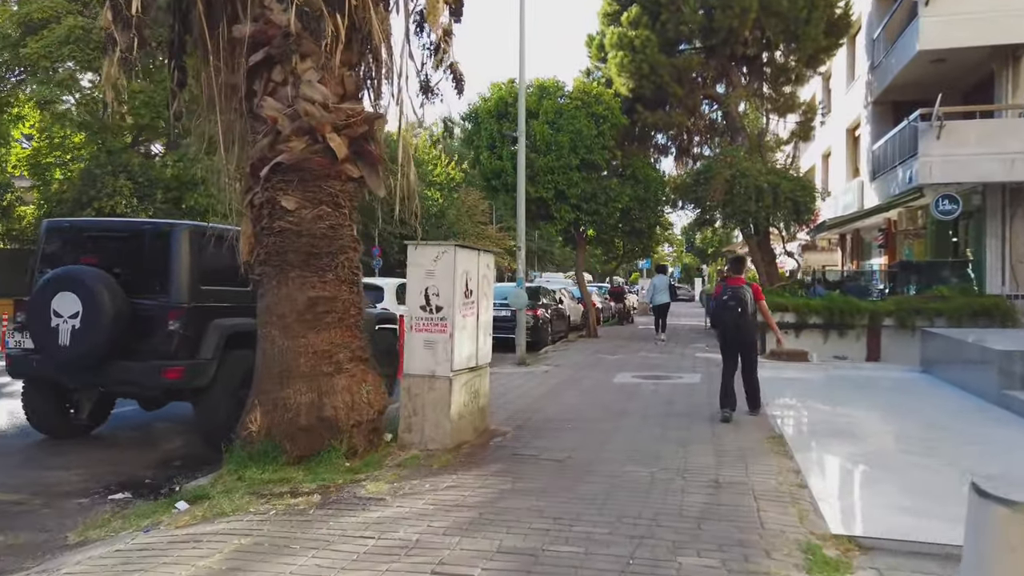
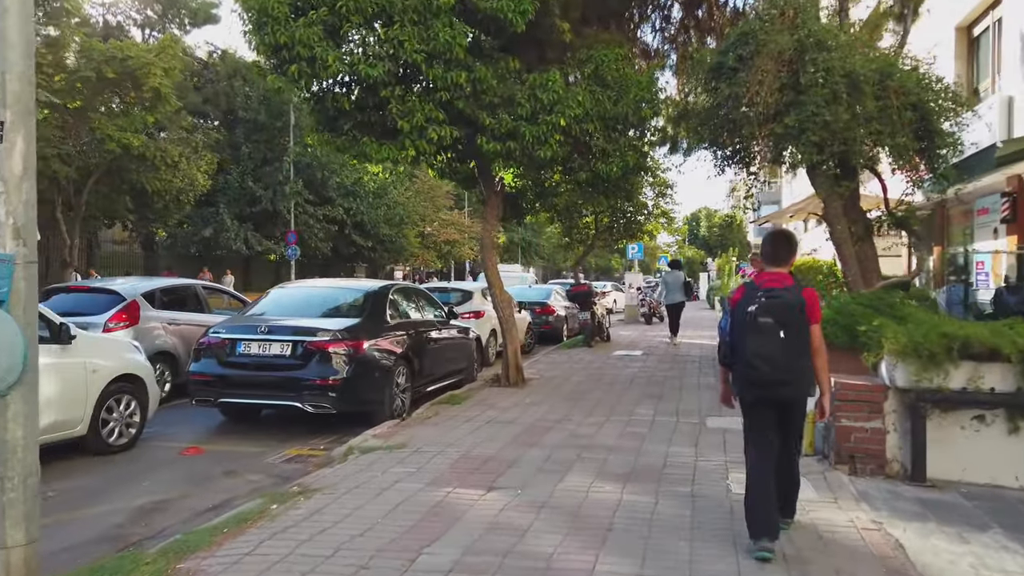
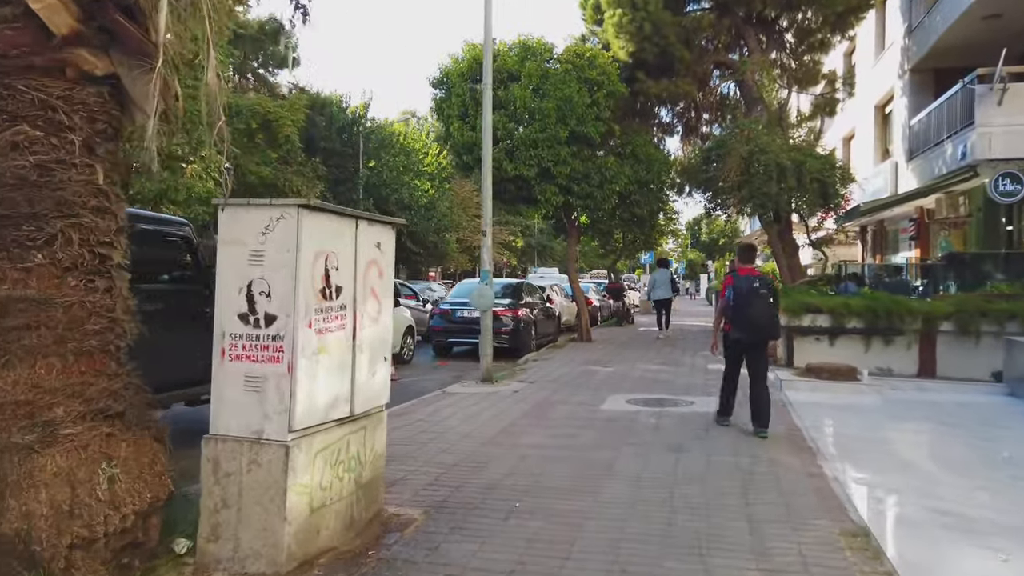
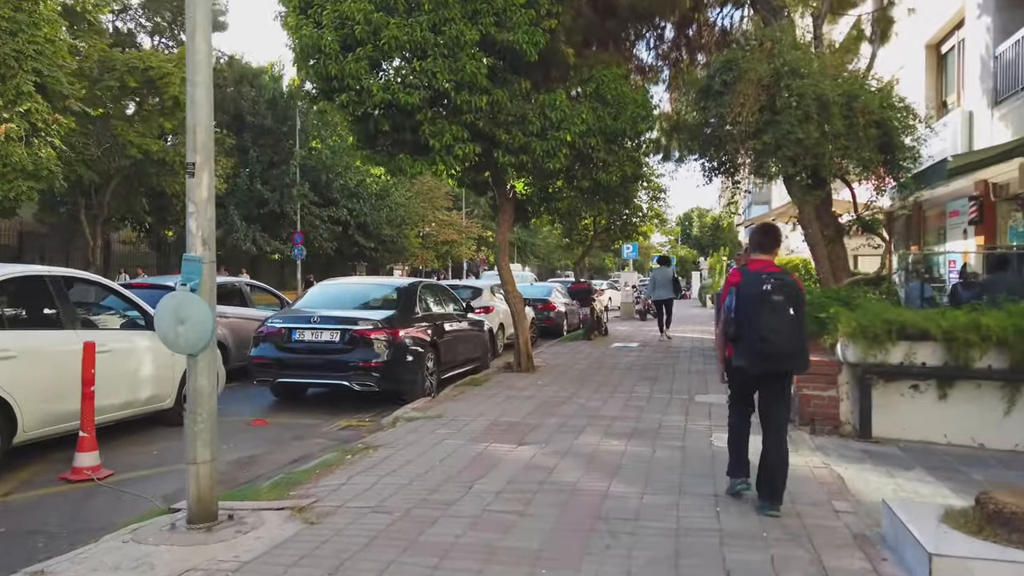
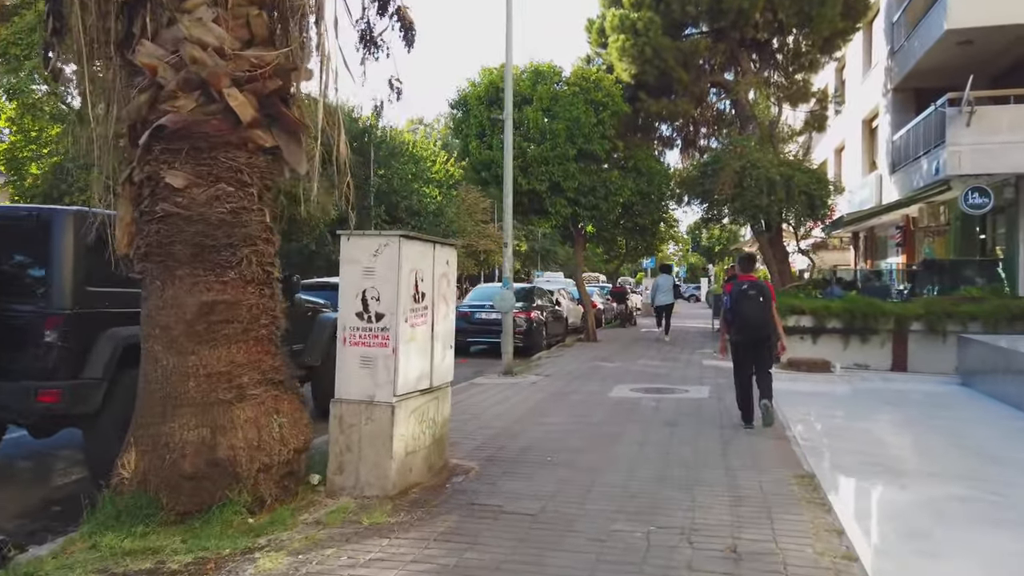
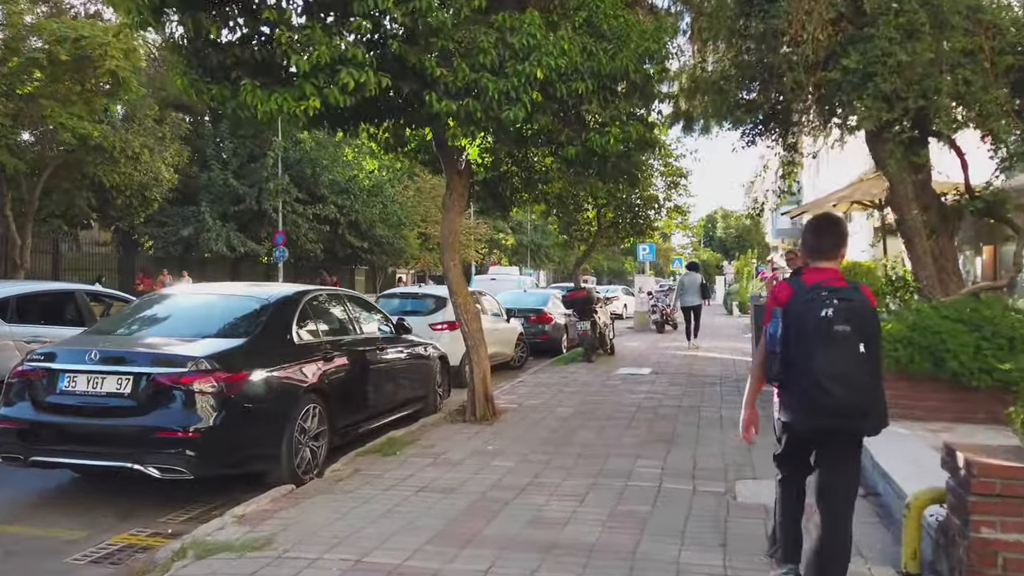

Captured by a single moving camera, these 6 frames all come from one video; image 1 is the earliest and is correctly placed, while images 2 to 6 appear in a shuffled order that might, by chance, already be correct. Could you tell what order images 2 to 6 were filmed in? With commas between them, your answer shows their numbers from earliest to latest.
5, 3, 4, 2, 6
